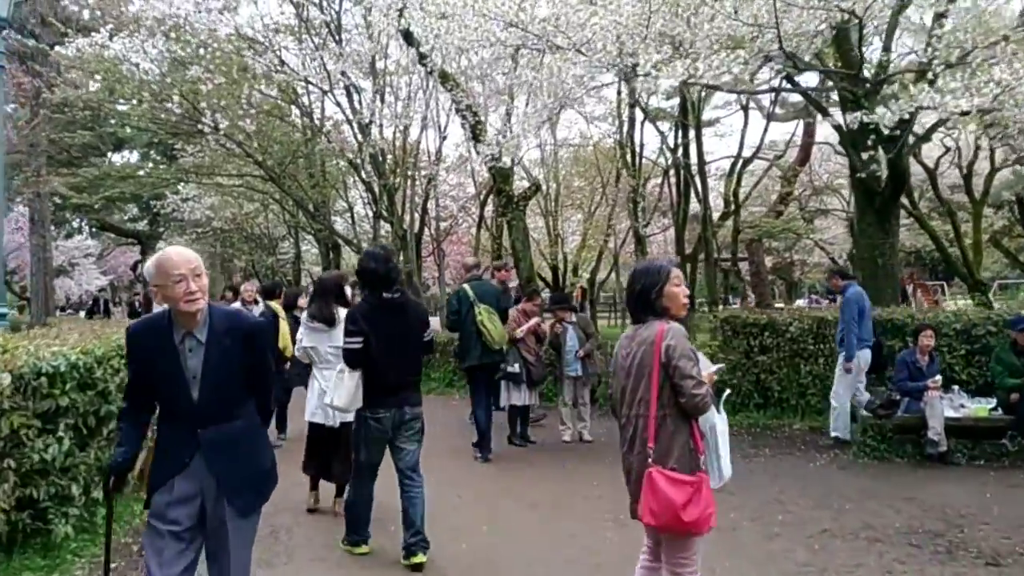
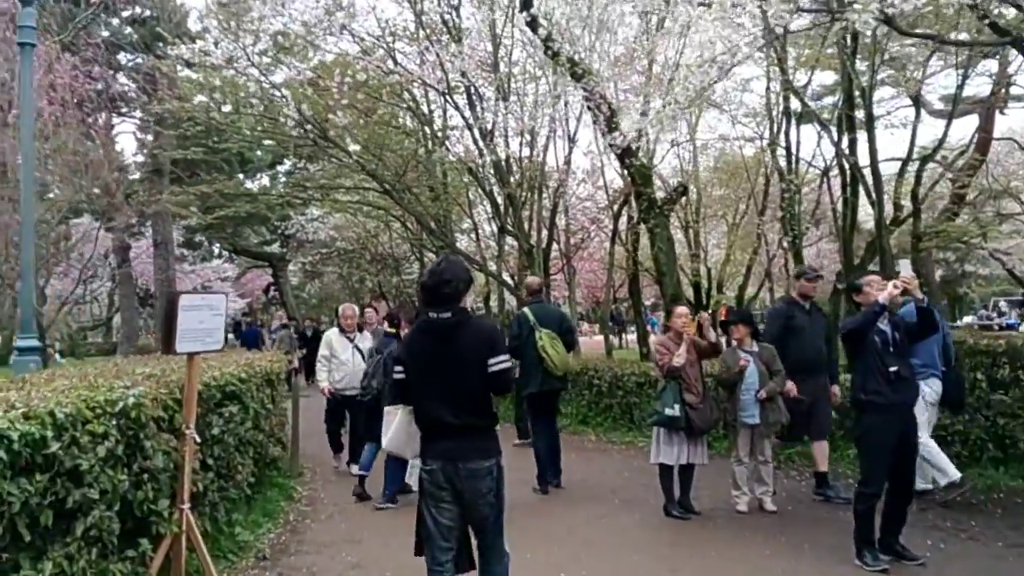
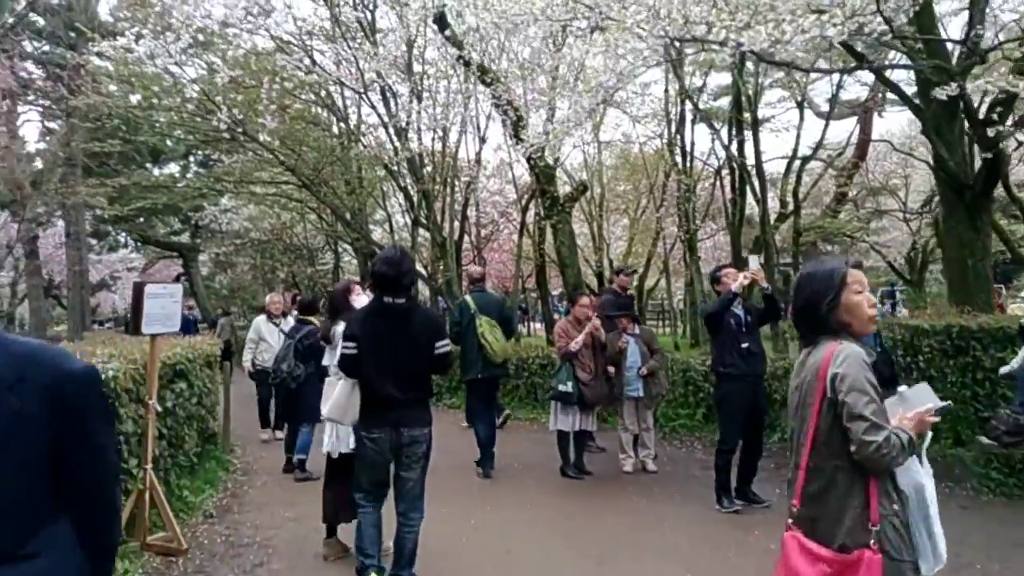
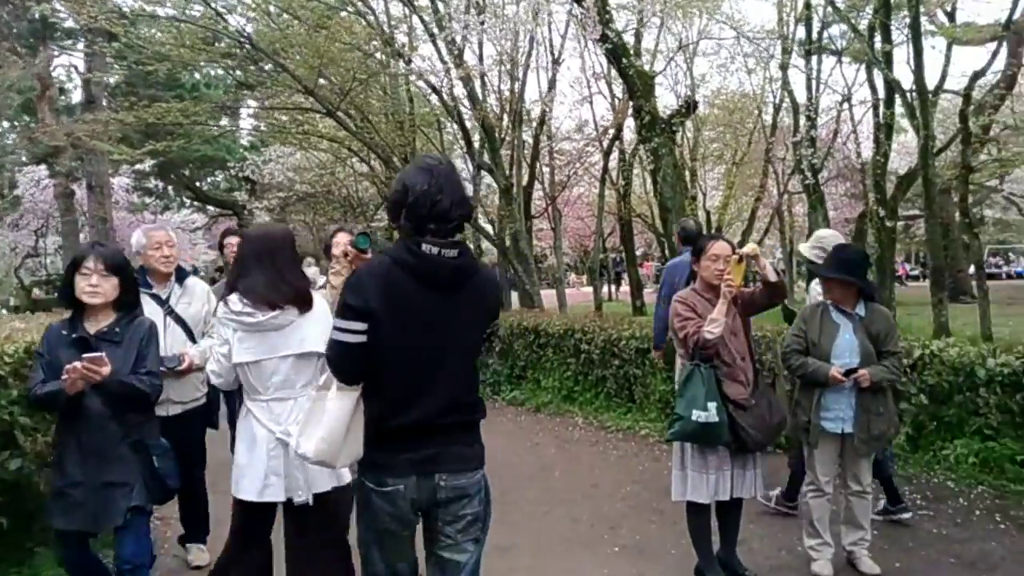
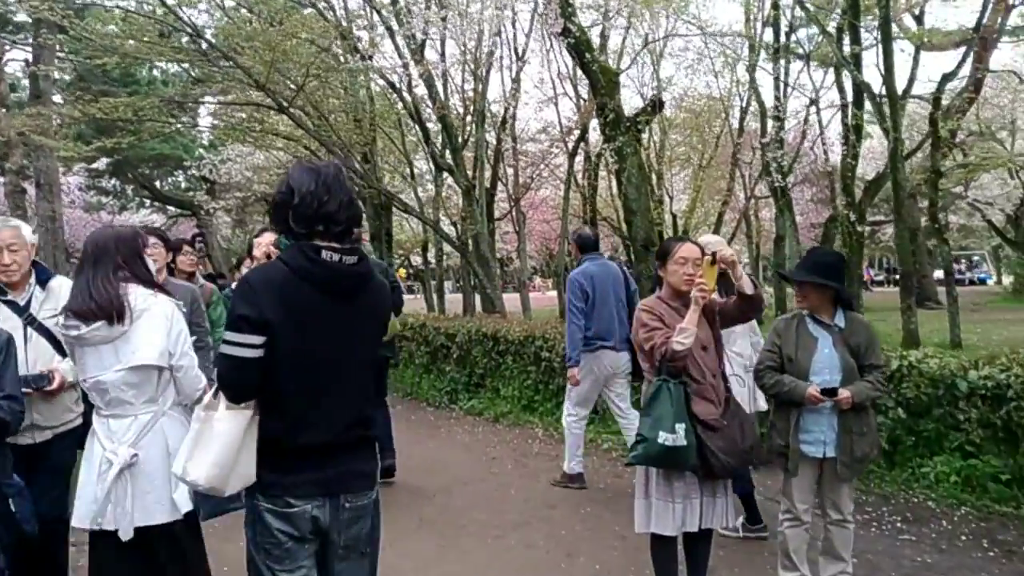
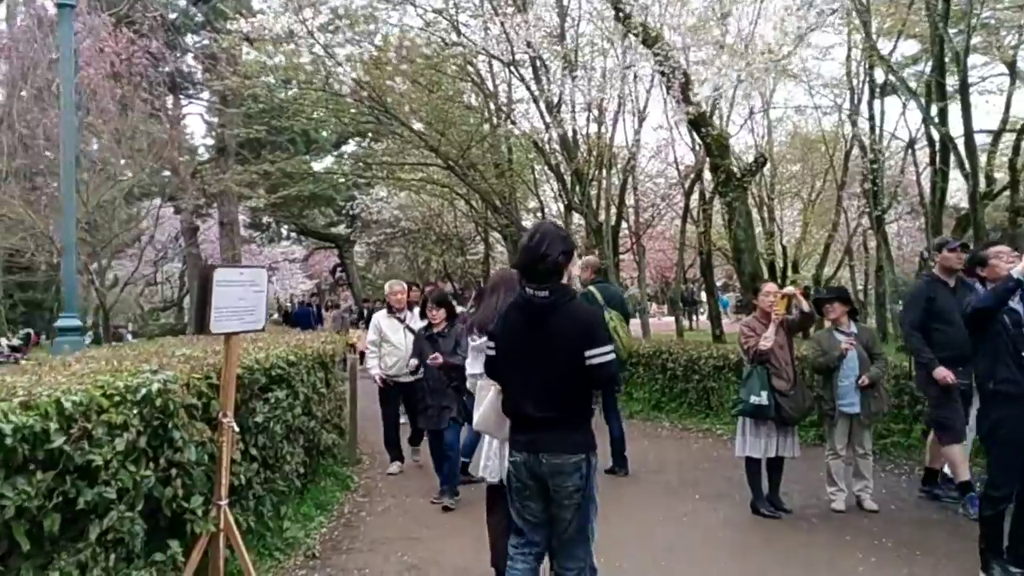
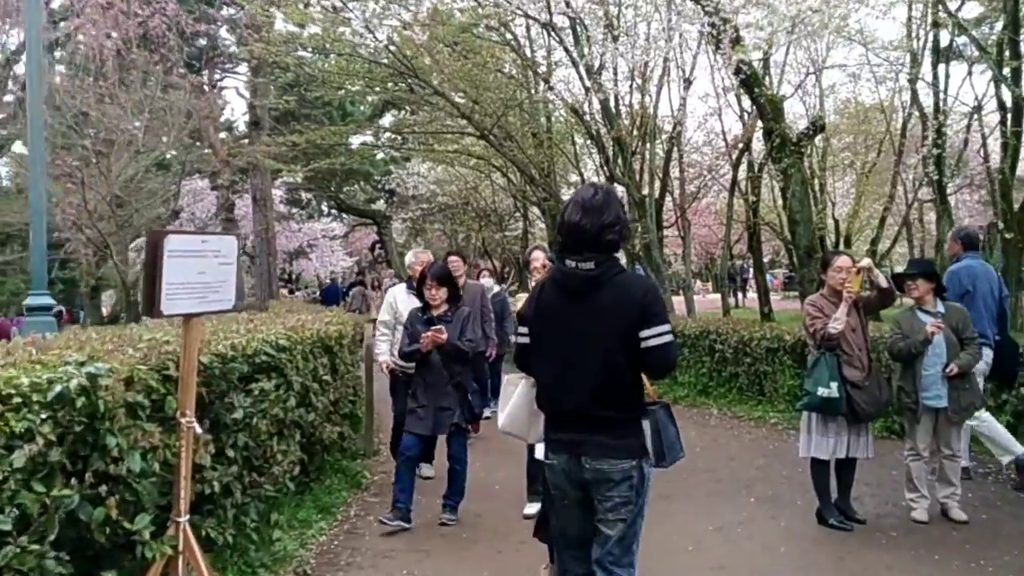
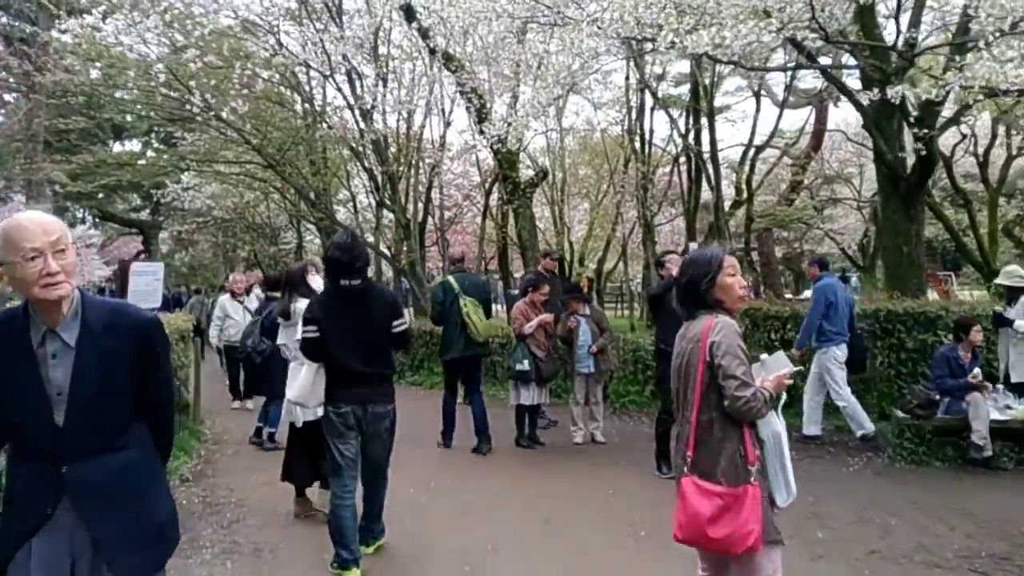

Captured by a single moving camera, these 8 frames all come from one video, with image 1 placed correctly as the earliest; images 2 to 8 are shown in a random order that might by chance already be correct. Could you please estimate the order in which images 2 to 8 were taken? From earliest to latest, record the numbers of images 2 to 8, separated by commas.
8, 3, 2, 6, 7, 4, 5
